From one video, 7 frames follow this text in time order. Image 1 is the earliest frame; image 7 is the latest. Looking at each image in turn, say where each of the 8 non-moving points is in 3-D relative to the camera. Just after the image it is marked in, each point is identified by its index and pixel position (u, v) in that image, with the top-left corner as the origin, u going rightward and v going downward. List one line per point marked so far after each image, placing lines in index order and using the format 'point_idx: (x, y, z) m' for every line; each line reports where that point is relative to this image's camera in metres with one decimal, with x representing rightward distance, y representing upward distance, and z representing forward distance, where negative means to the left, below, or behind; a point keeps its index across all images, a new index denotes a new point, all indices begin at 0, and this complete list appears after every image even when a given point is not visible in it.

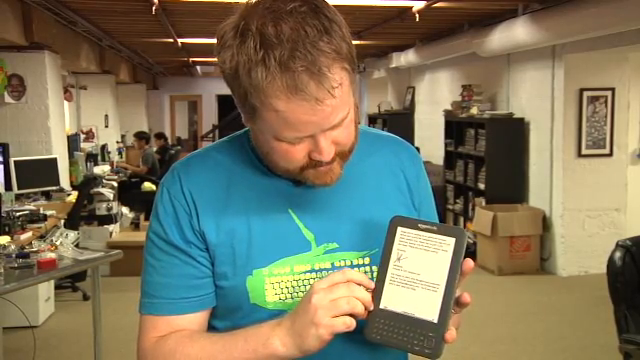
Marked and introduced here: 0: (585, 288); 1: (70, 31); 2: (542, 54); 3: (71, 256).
0: (+1.9, -0.8, +4.9) m
1: (-2.0, +1.2, +5.5) m
2: (+1.7, +1.0, +5.5) m
3: (-1.3, -0.4, +3.2) m
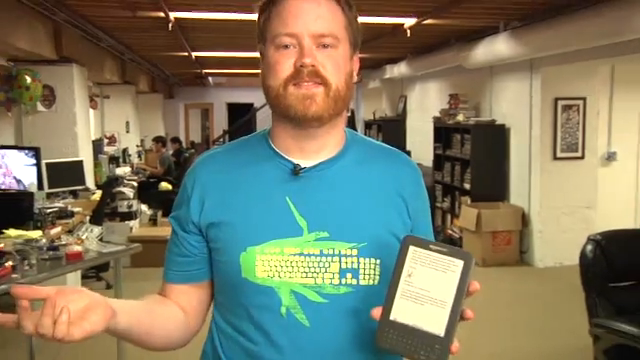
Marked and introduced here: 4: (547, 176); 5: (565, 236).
0: (+1.9, -0.8, +5.3) m
1: (-1.9, +1.2, +5.9) m
2: (+1.7, +1.0, +5.9) m
3: (-1.3, -0.4, +3.6) m
4: (+1.9, 0.0, +5.6) m
5: (+2.1, -0.5, +5.7) m
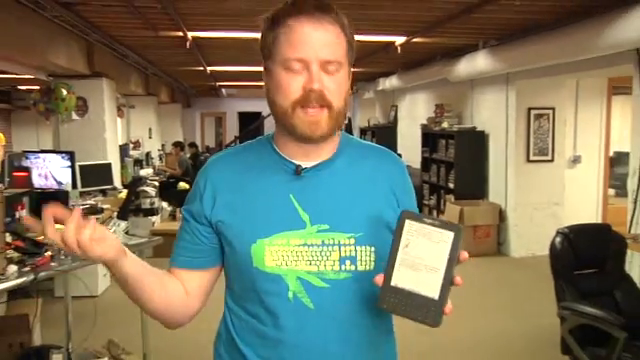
0: (+1.9, -0.8, +5.9) m
1: (-1.9, +1.2, +6.5) m
2: (+1.7, +1.0, +6.5) m
3: (-1.3, -0.4, +4.2) m
4: (+1.9, 0.0, +6.1) m
5: (+2.1, -0.5, +6.2) m
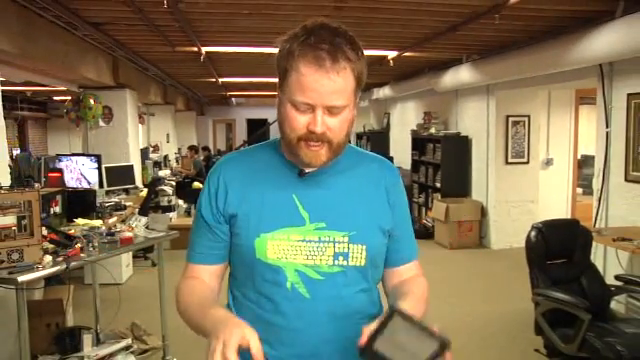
0: (+1.9, -0.8, +6.4) m
1: (-1.9, +1.2, +7.1) m
2: (+1.7, +1.0, +7.1) m
3: (-1.3, -0.4, +4.8) m
4: (+1.9, 0.0, +6.7) m
5: (+2.1, -0.5, +6.8) m
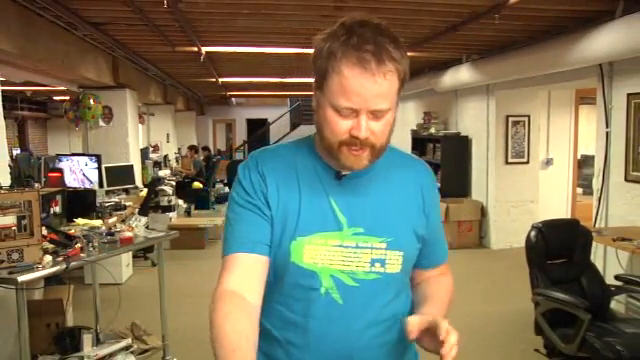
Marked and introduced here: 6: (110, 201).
0: (+1.9, -0.8, +6.4) m
1: (-1.9, +1.2, +7.1) m
2: (+1.7, +1.0, +7.1) m
3: (-1.3, -0.4, +4.8) m
4: (+1.9, 0.0, +6.7) m
5: (+2.1, -0.5, +6.8) m
6: (-1.9, -0.2, +5.7) m
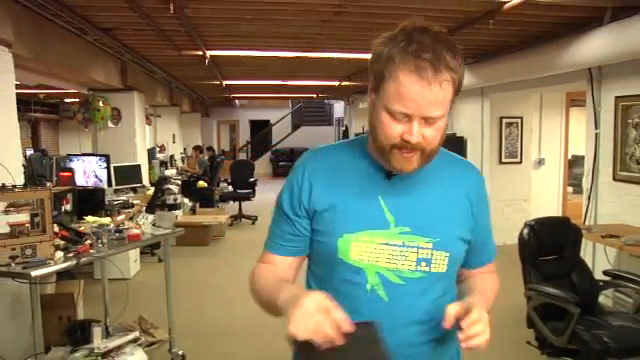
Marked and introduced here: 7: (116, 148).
0: (+1.9, -0.8, +6.6) m
1: (-1.9, +1.2, +7.3) m
2: (+1.7, +1.0, +7.3) m
3: (-1.3, -0.4, +5.0) m
4: (+1.9, 0.0, +6.9) m
5: (+2.1, -0.5, +7.0) m
6: (-1.9, -0.2, +5.9) m
7: (-2.1, +0.3, +6.5) m
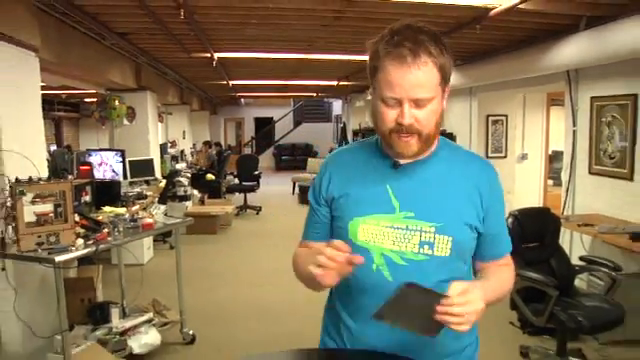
0: (+1.9, -0.7, +7.1) m
1: (-1.9, +1.3, +7.7) m
2: (+1.7, +1.1, +7.7) m
3: (-1.3, -0.3, +5.4) m
4: (+1.9, +0.1, +7.3) m
5: (+2.1, -0.4, +7.4) m
6: (-1.9, -0.1, +6.4) m
7: (-2.1, +0.4, +6.9) m
